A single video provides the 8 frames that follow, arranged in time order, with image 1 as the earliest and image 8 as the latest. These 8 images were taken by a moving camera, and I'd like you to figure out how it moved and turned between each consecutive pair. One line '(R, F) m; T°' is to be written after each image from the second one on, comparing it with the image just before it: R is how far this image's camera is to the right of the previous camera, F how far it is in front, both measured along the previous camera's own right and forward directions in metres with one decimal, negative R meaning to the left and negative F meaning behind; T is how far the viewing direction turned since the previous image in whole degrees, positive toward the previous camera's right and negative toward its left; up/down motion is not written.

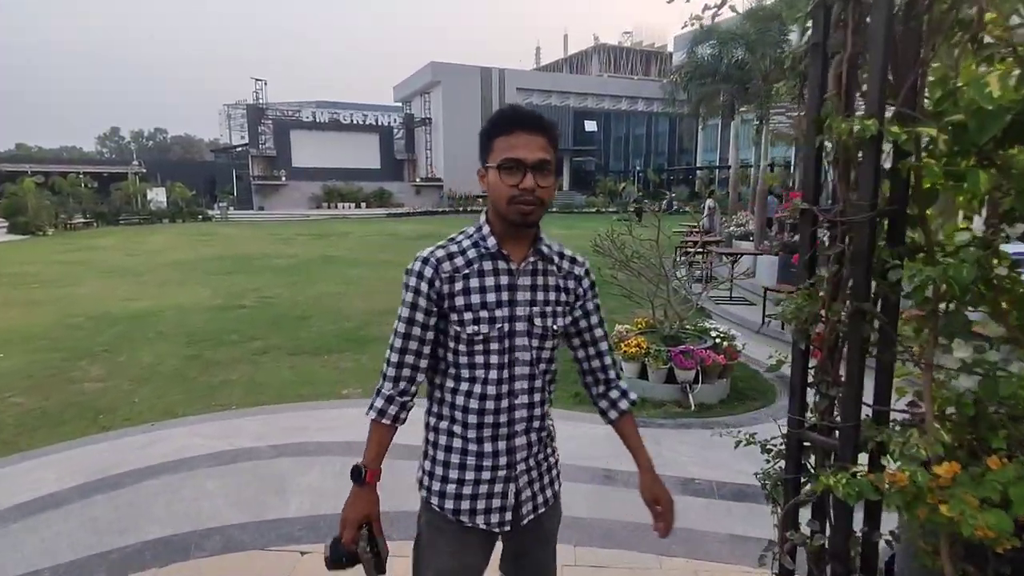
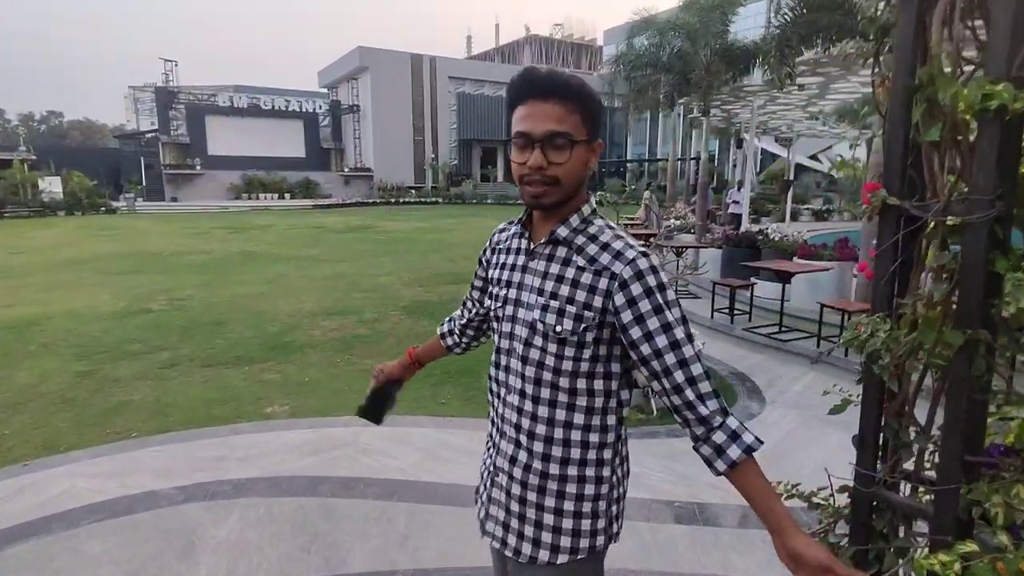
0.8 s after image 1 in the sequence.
(-0.1, +0.5) m; +7°
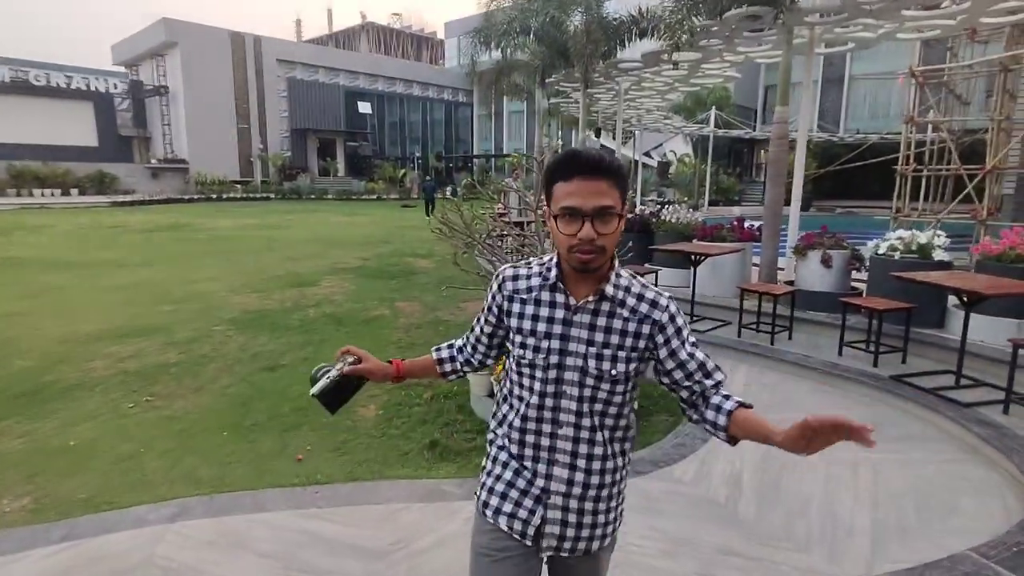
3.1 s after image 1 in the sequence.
(-0.3, +1.5) m; +15°
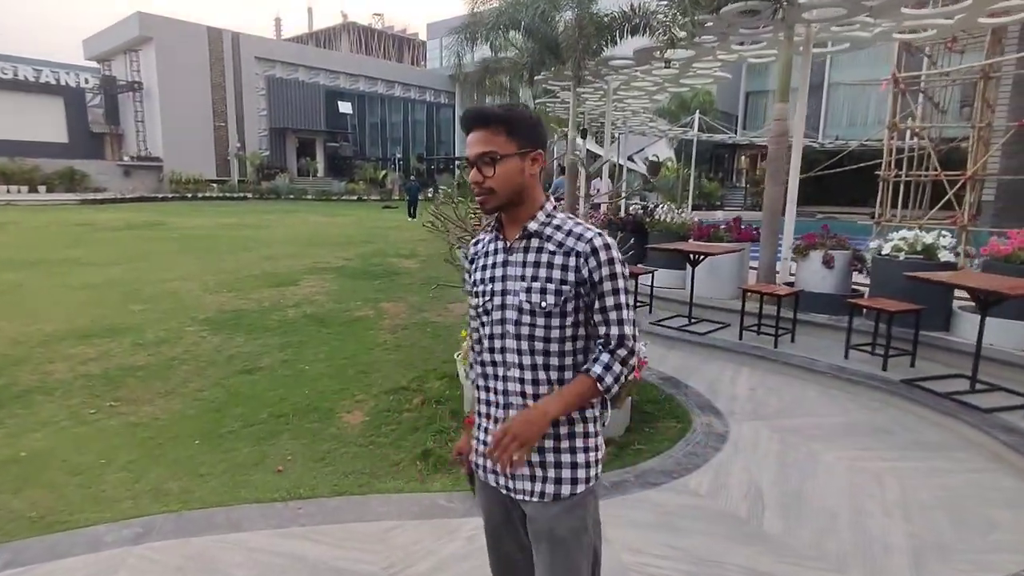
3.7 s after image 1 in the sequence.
(-0.1, +0.3) m; +2°
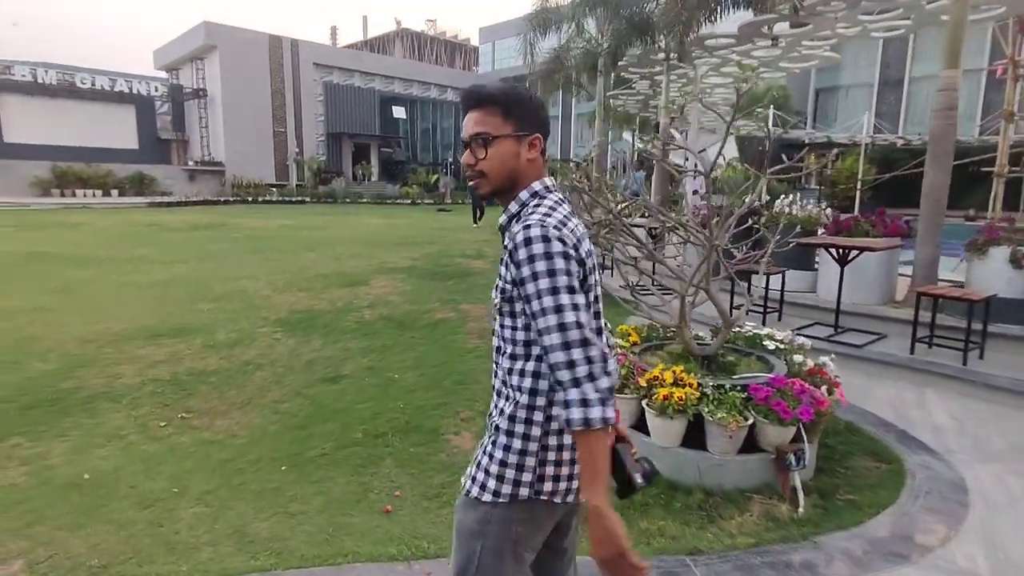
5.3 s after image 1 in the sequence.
(-0.6, +0.7) m; -5°
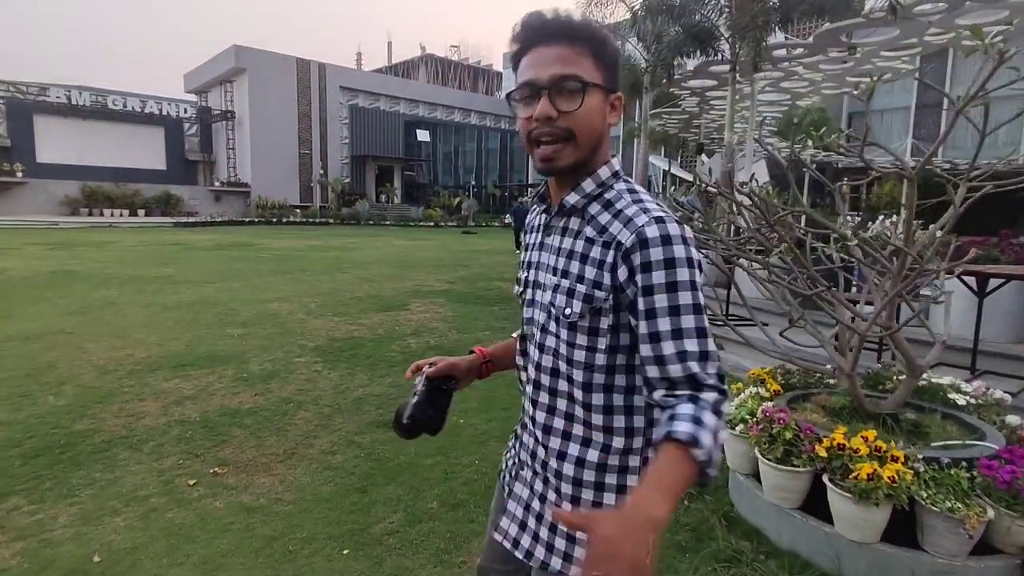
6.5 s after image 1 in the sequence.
(-0.5, +0.7) m; -2°
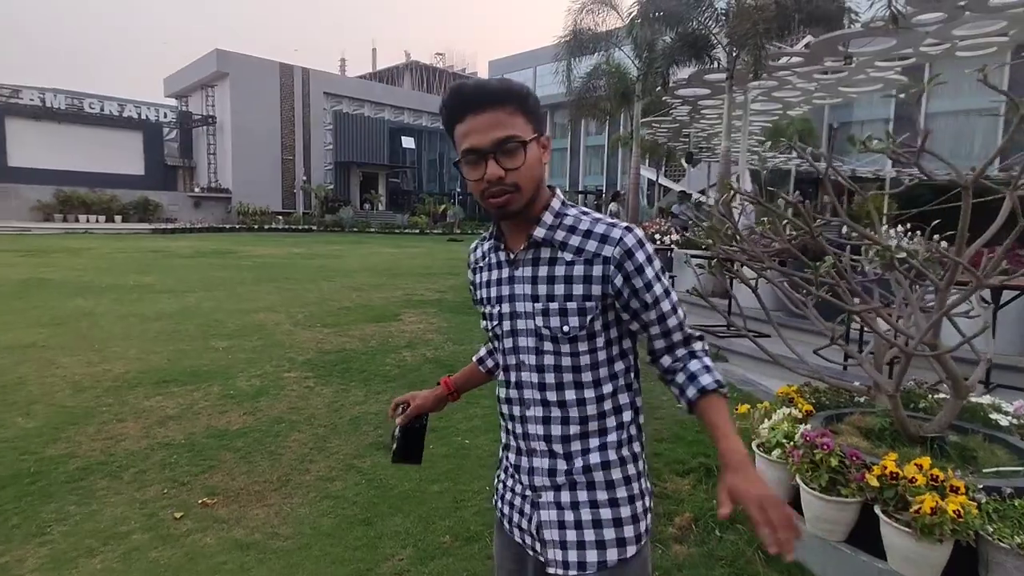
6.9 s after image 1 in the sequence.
(-0.2, +0.2) m; +2°
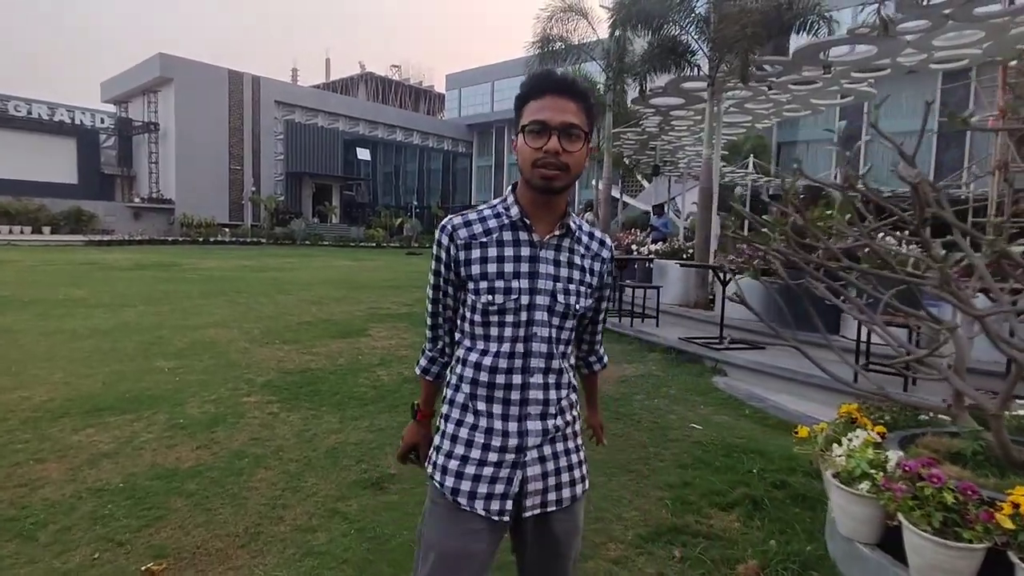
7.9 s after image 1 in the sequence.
(-0.3, +0.5) m; +5°
